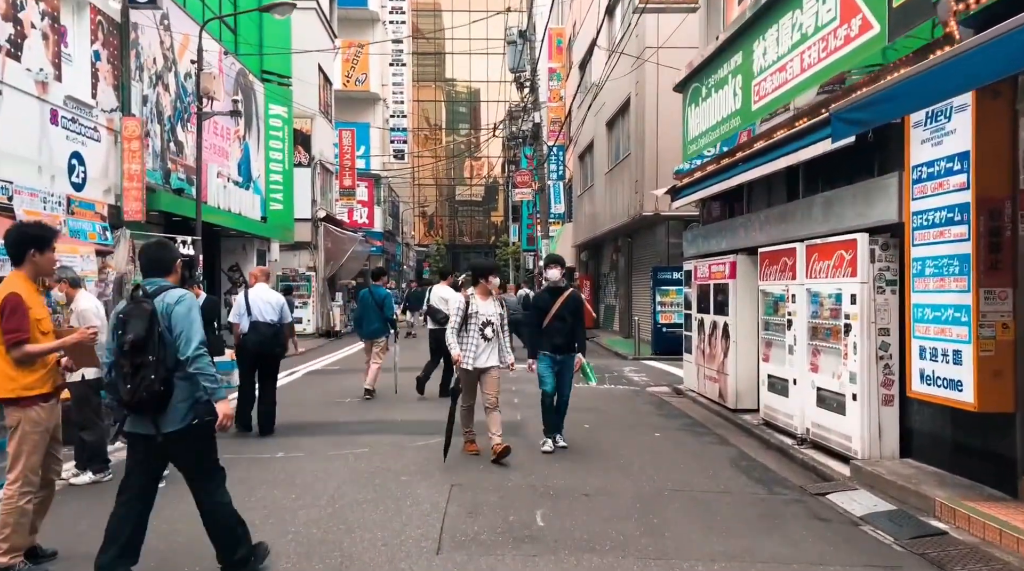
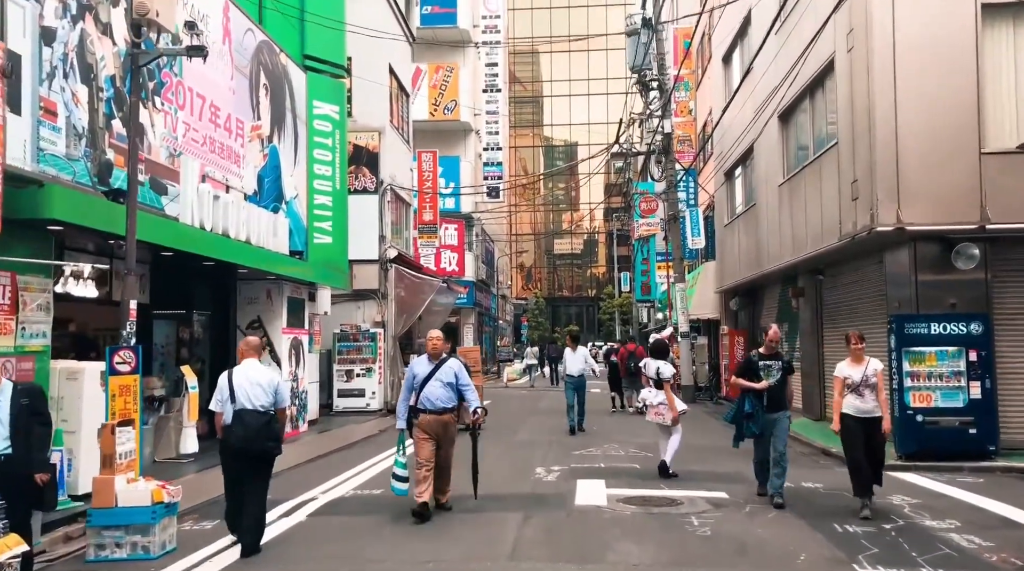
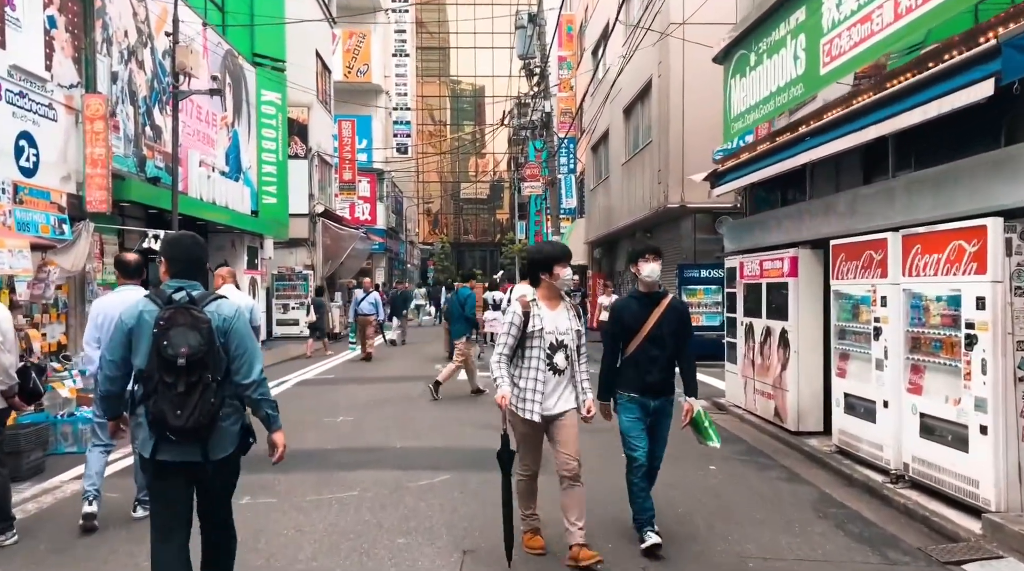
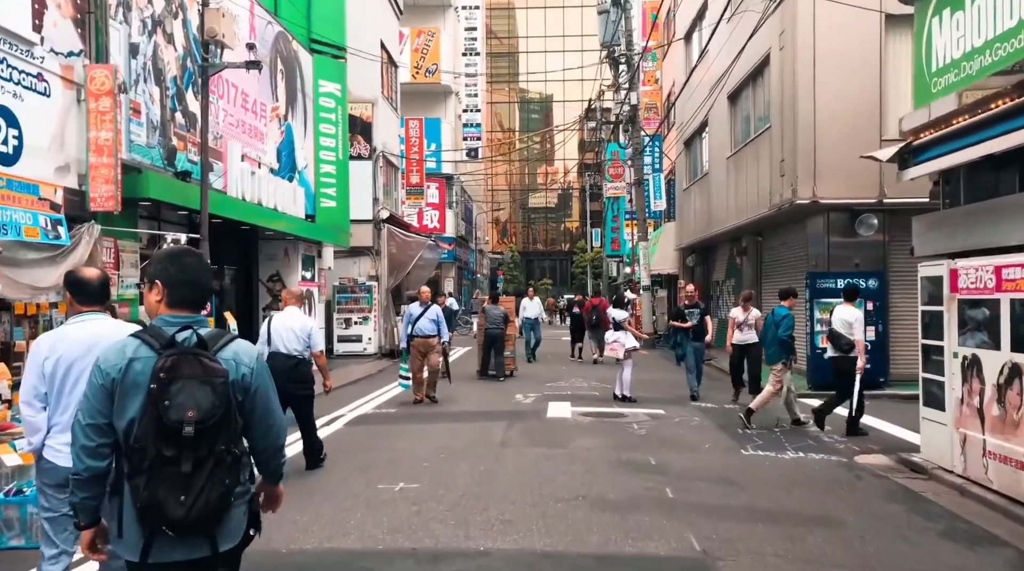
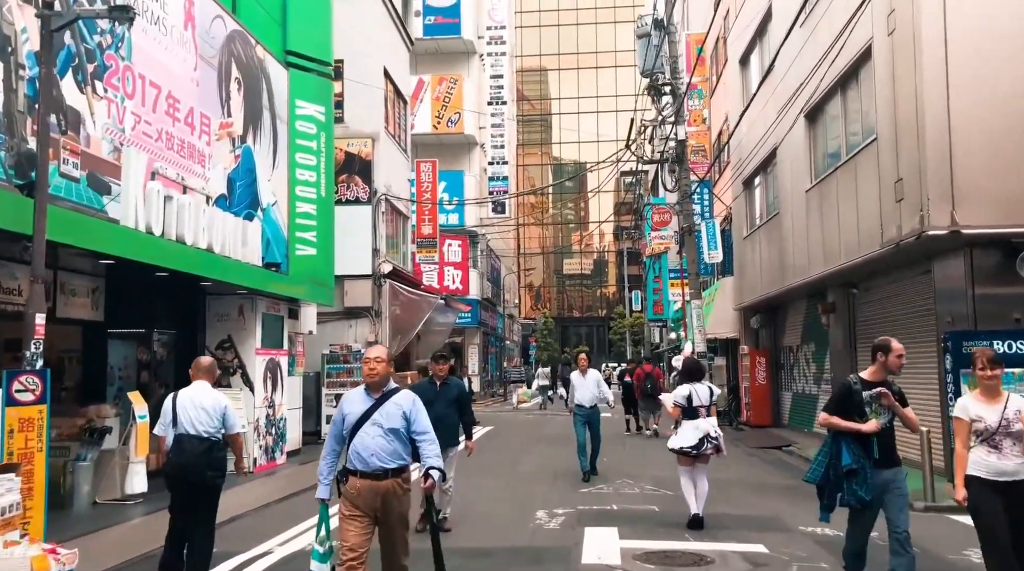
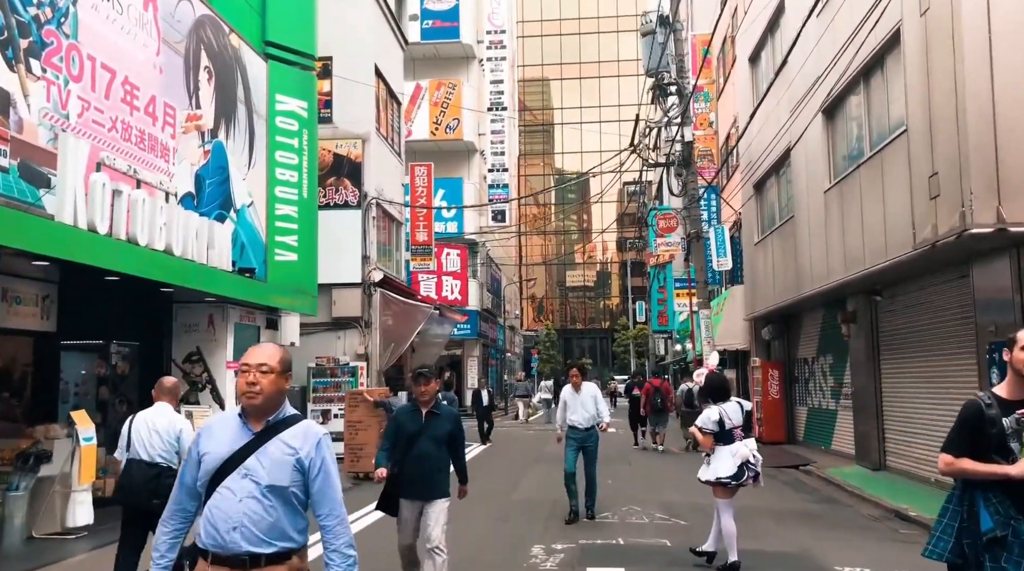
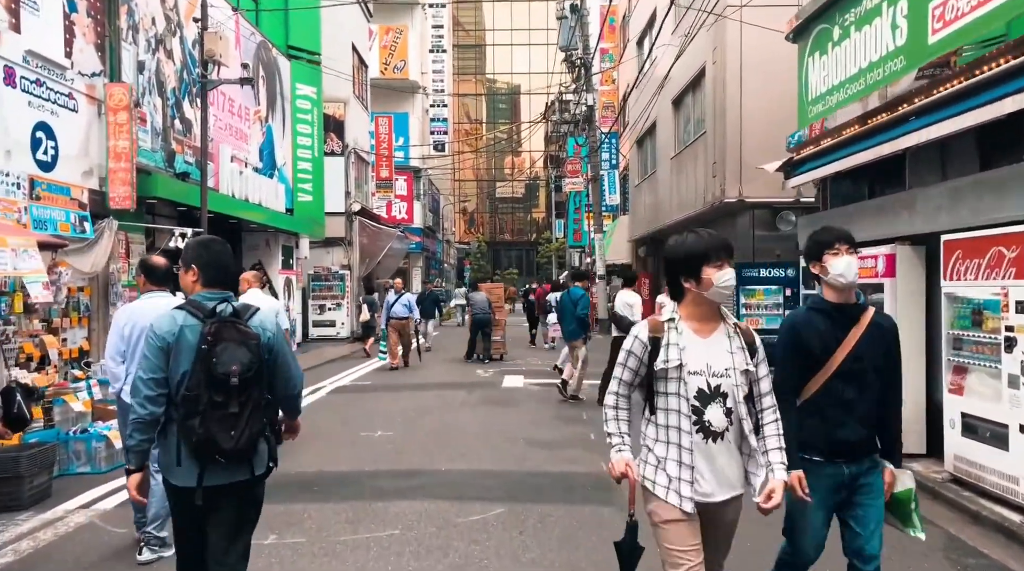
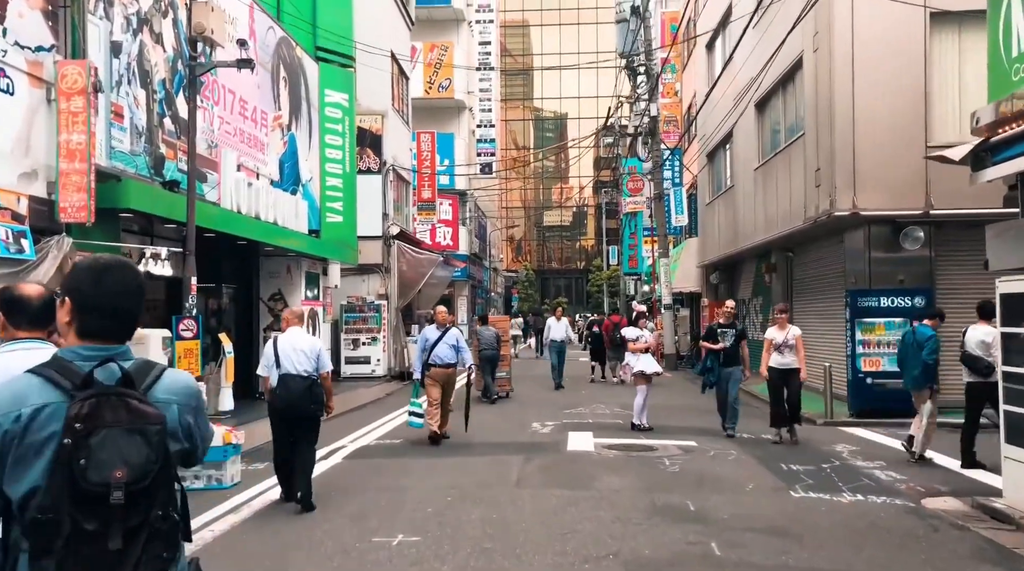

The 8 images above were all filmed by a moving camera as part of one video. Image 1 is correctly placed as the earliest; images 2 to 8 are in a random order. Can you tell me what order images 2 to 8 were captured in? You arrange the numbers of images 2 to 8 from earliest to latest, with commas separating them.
3, 7, 4, 8, 2, 5, 6
